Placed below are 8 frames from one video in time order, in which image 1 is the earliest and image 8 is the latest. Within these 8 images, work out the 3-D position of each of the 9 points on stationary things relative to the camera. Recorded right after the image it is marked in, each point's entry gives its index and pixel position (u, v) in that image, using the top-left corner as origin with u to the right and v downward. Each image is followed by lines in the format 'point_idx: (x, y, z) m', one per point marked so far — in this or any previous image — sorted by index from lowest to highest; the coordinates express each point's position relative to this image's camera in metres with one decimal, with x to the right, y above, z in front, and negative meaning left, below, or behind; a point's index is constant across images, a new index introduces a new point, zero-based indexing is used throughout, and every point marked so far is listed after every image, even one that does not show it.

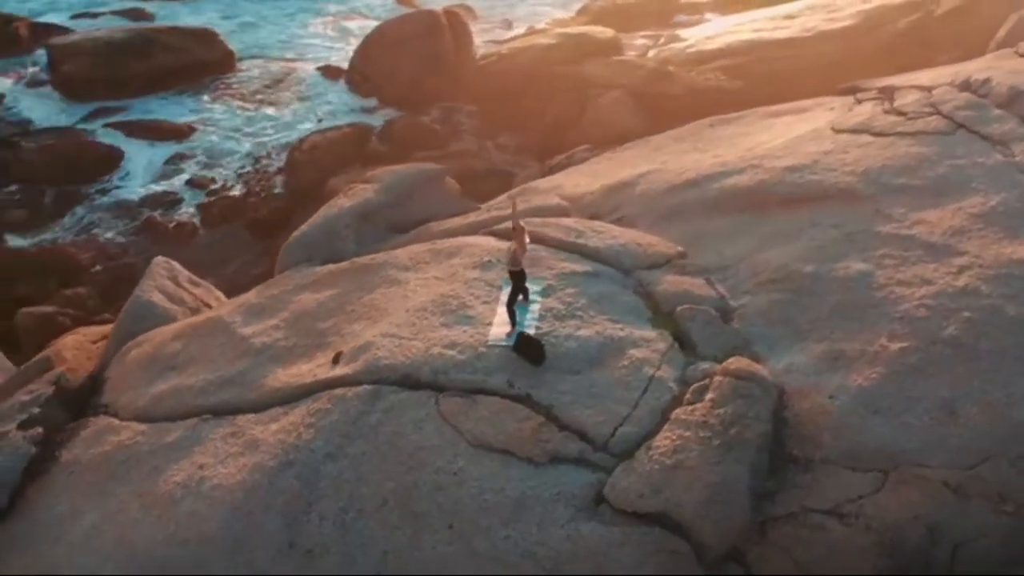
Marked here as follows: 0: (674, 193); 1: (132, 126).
0: (+1.0, +0.6, +6.9) m
1: (-4.4, +1.9, +12.7) m
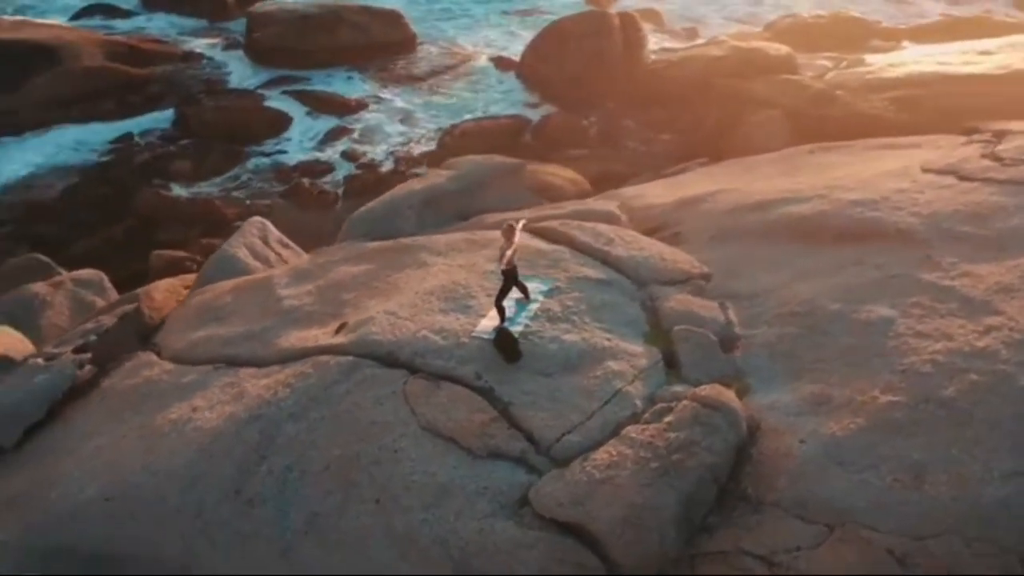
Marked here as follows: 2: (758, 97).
0: (+1.3, +0.4, +6.7) m
1: (-2.5, +2.4, +13.5) m
2: (+2.8, +2.2, +12.4) m
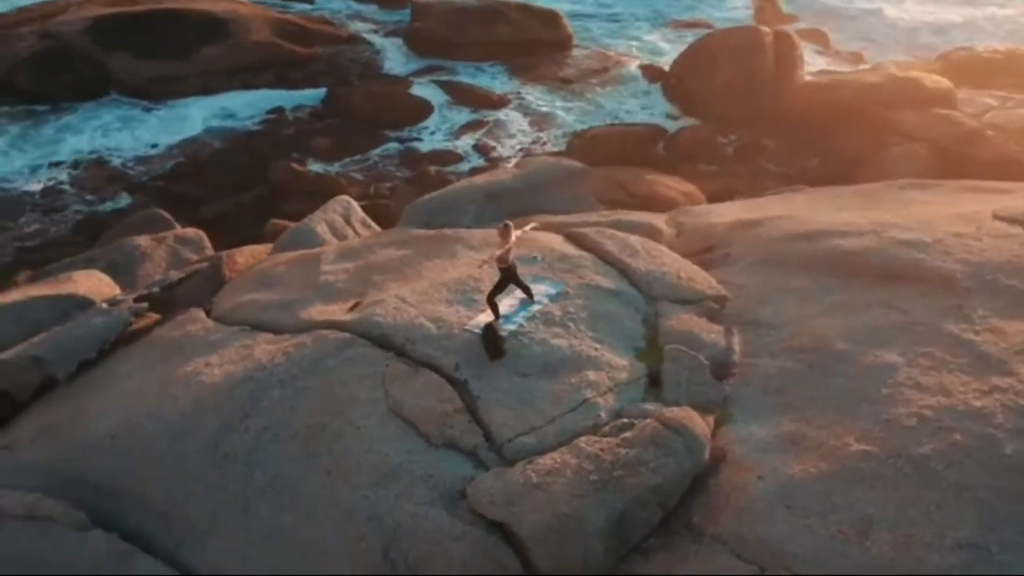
0: (+1.6, +0.3, +6.5) m
1: (-0.7, +2.5, +13.8) m
2: (+4.2, +1.7, +11.8) m
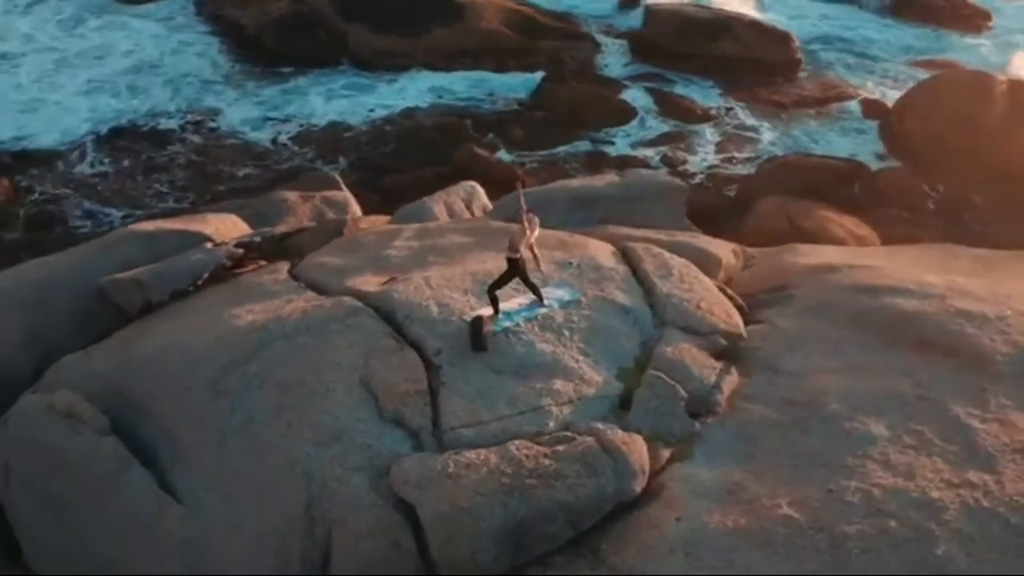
0: (+1.9, 0.0, +6.1) m
1: (+1.9, +2.4, +13.7) m
2: (+5.9, +0.8, +10.5) m
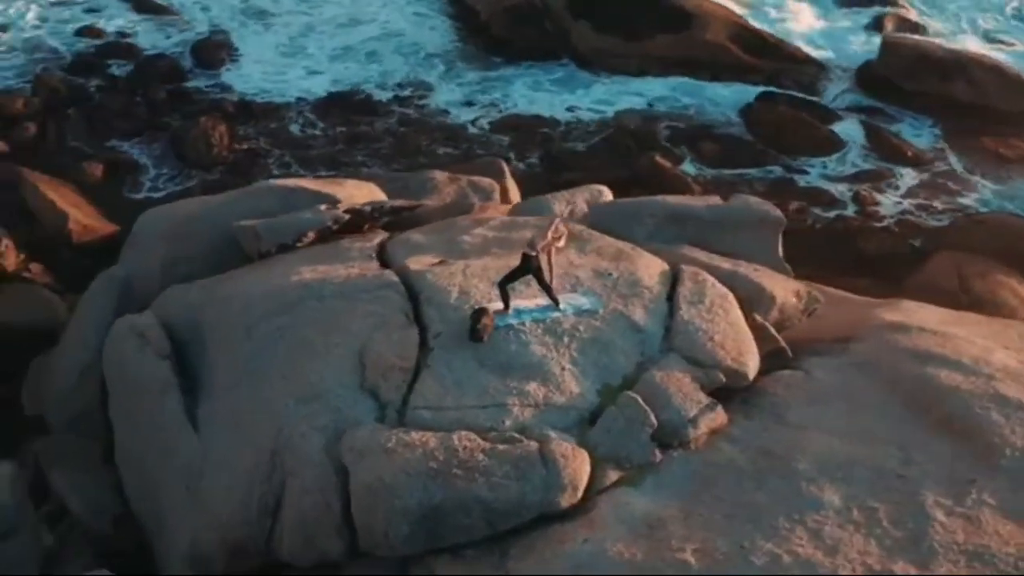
0: (+2.0, -0.3, +5.6) m
1: (+4.3, +1.8, +13.0) m
2: (+7.1, -0.3, +8.9) m
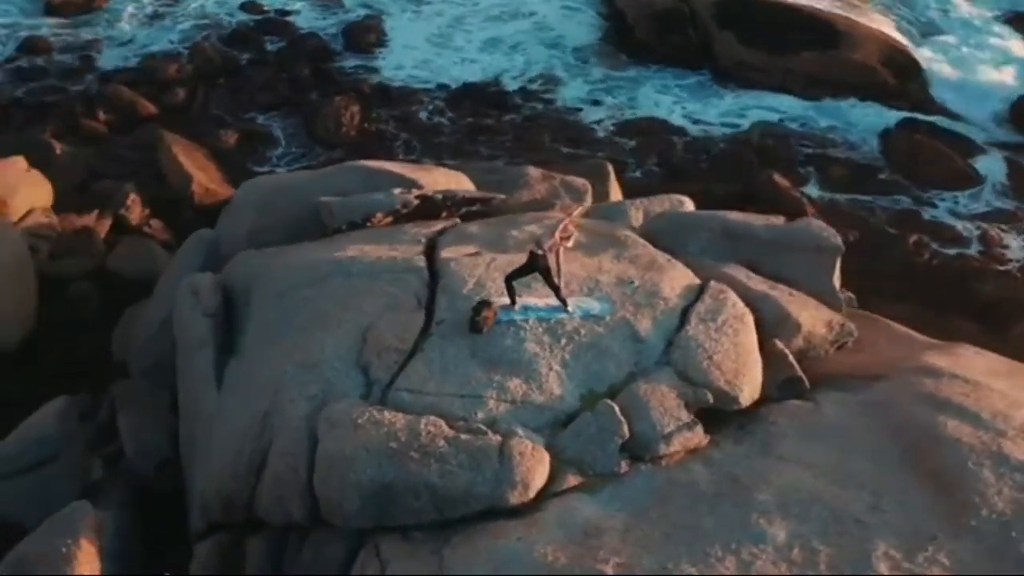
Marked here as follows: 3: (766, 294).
0: (+2.0, -0.5, +5.4) m
1: (+5.7, +1.3, +12.2) m
2: (+7.5, -1.1, +7.8) m
3: (+1.4, 0.0, +6.0) m
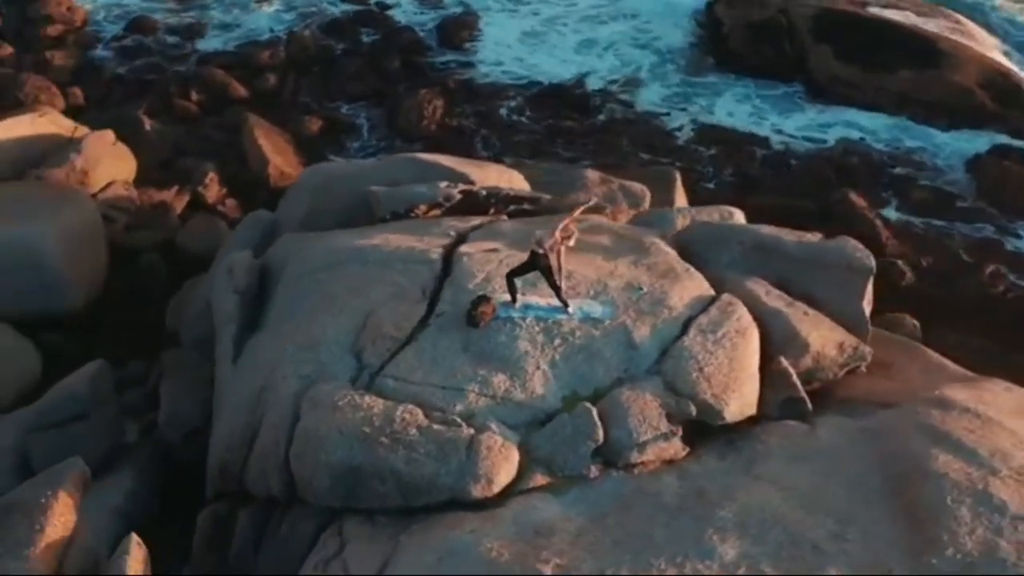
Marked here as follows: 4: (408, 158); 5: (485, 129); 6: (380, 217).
0: (+1.9, -0.7, +5.2) m
1: (+6.4, +0.9, +11.6) m
2: (+7.6, -1.7, +7.0) m
3: (+1.4, -0.1, +5.9) m
4: (-0.9, +1.1, +9.0) m
5: (-0.3, +1.9, +13.0) m
6: (-1.0, +0.5, +8.1) m
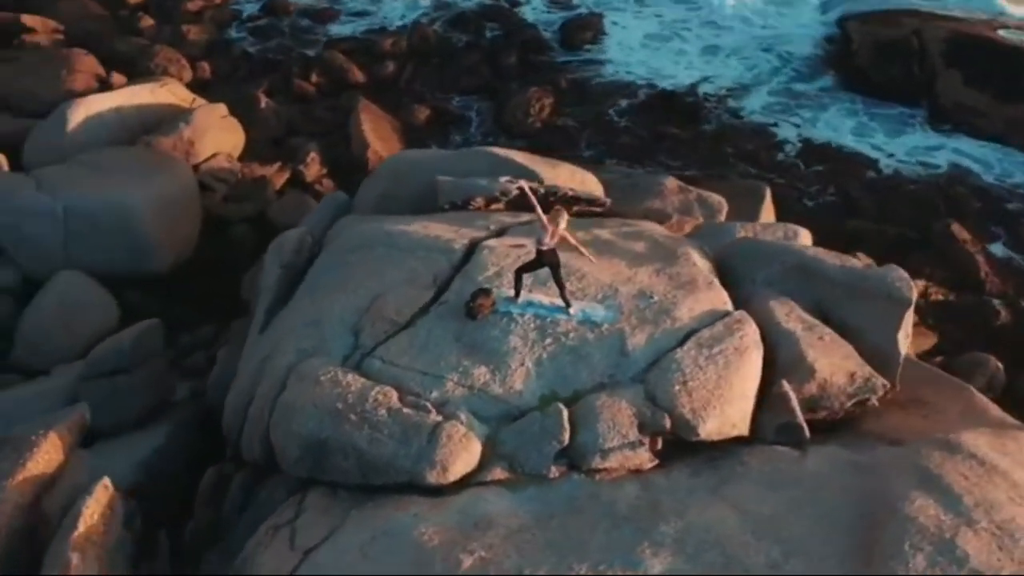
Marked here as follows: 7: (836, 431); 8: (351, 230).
0: (+1.8, -0.8, +4.9) m
1: (+7.3, +0.2, +10.6) m
2: (+7.6, -2.4, +5.9) m
3: (+1.5, -0.2, +5.7) m
4: (-0.2, +1.1, +9.1) m
5: (+0.9, +1.9, +13.0) m
6: (-0.6, +0.6, +8.3) m
7: (+1.7, -0.7, +5.5) m
8: (-1.0, +0.3, +7.0) m
